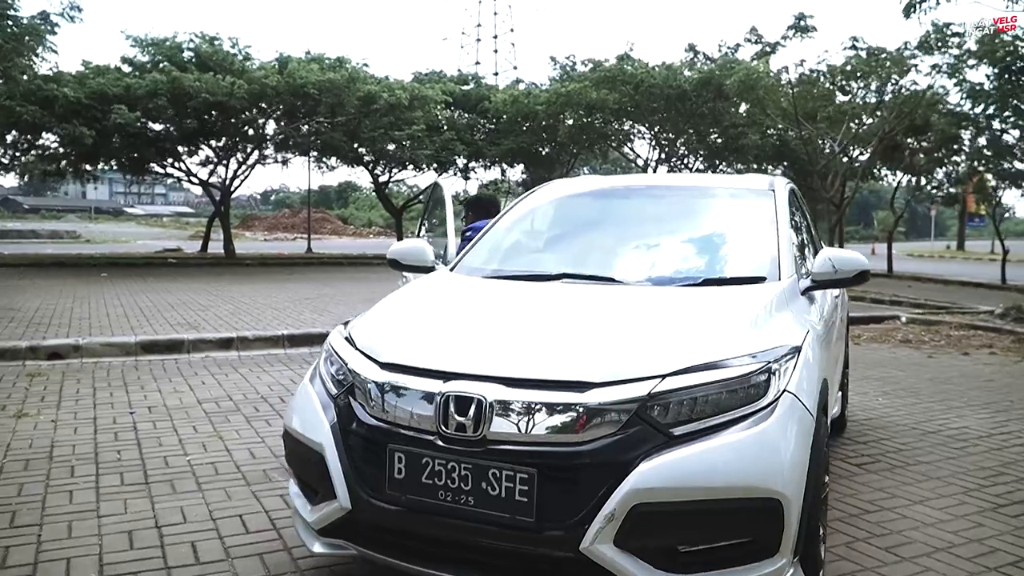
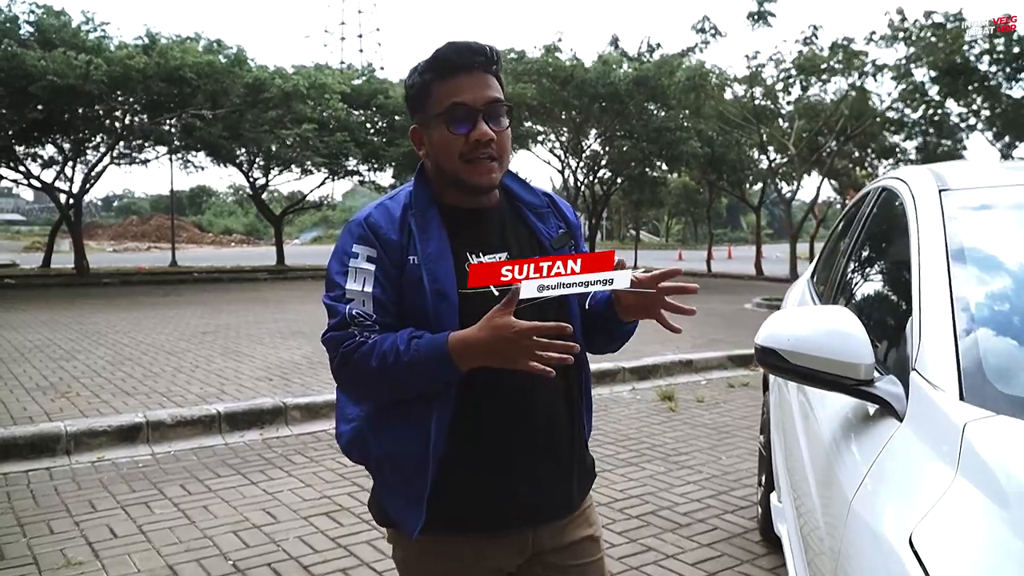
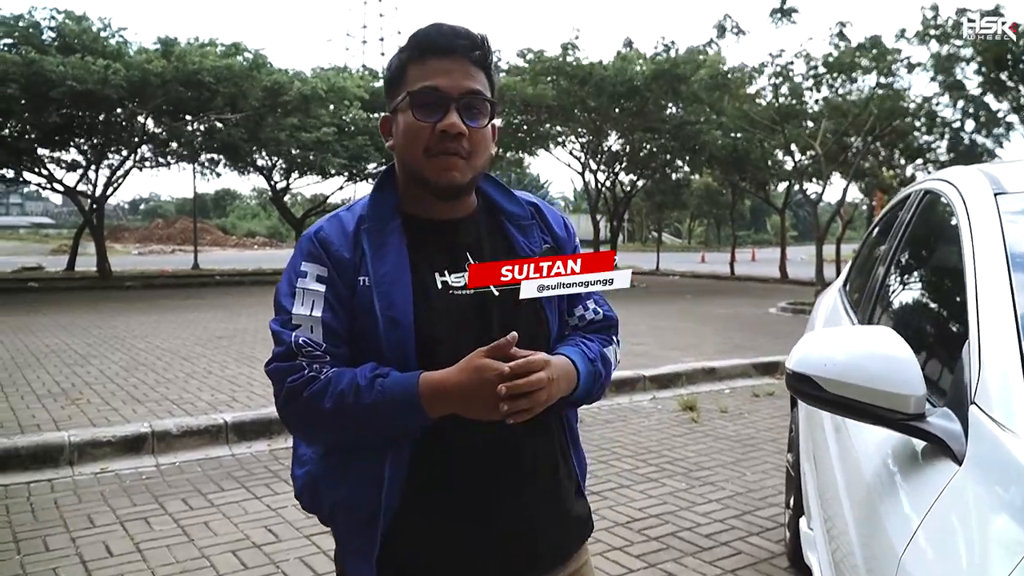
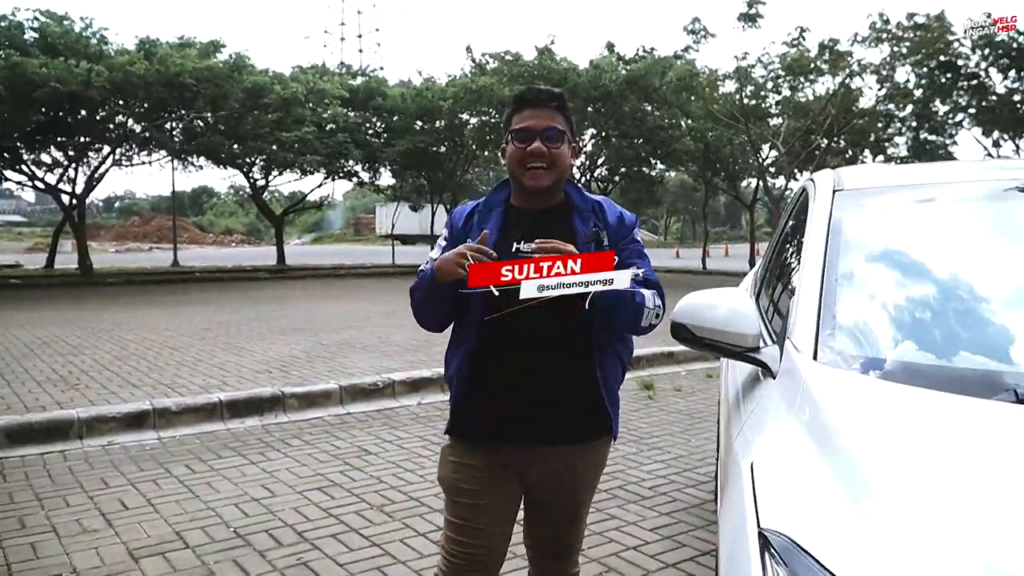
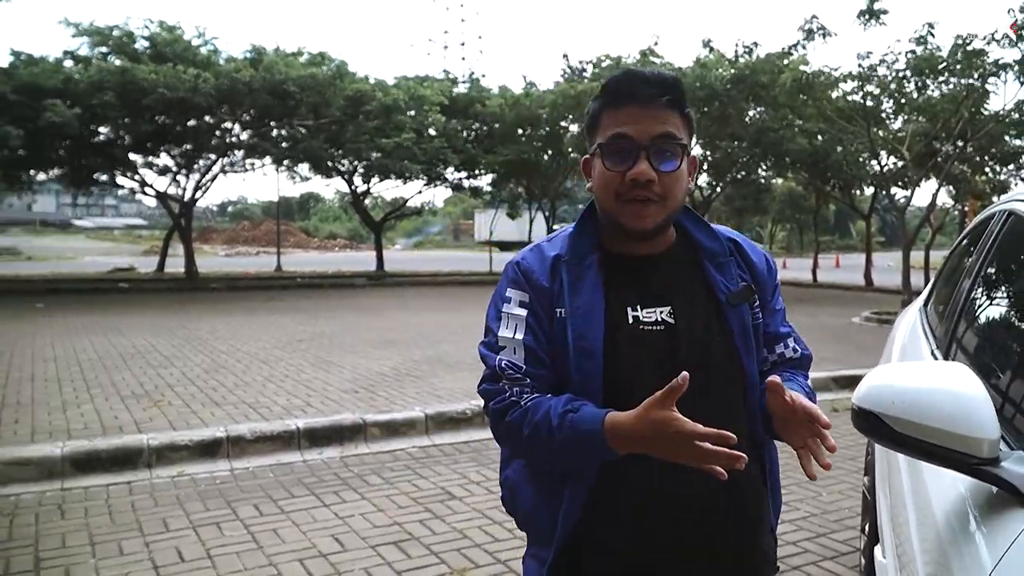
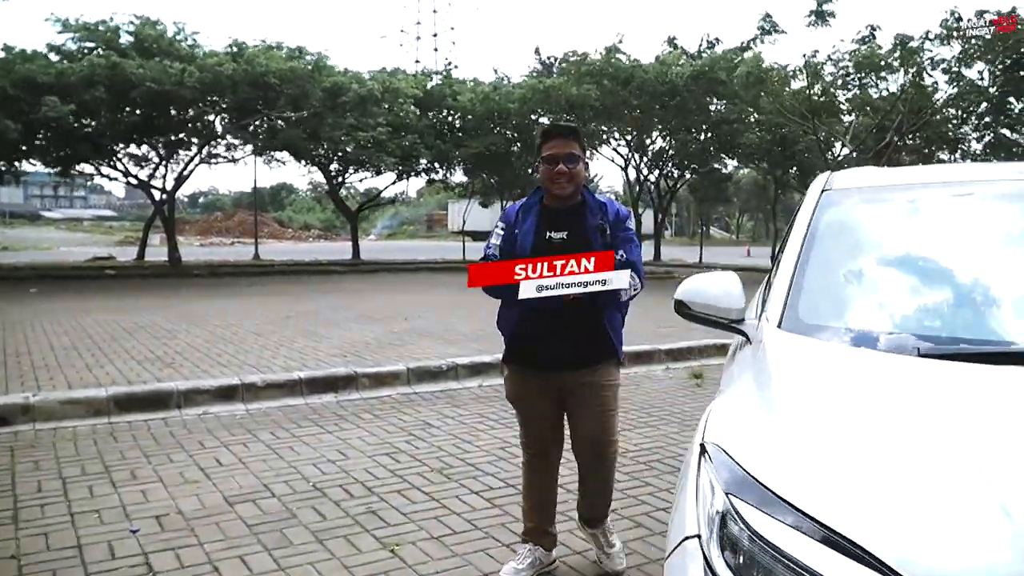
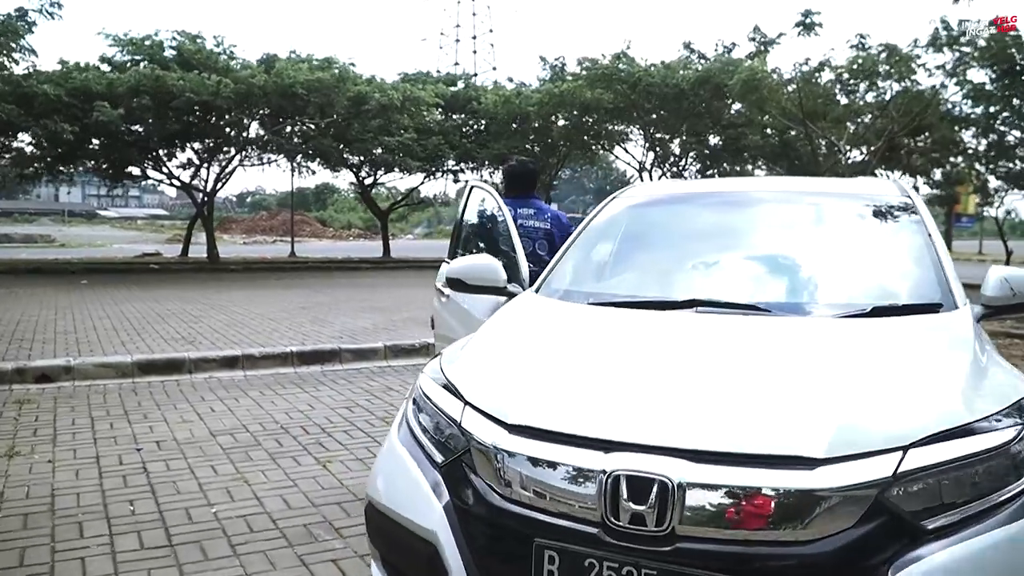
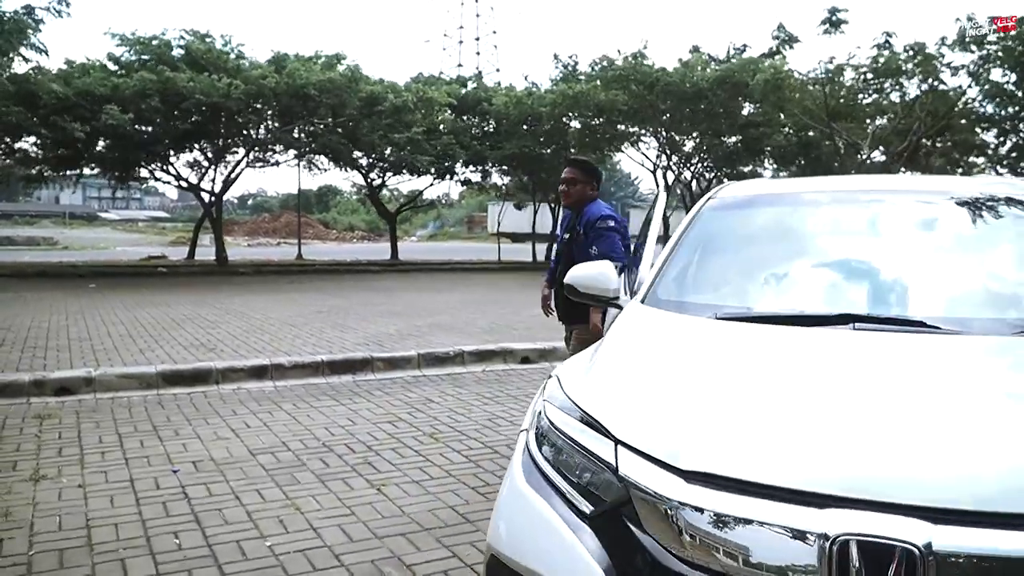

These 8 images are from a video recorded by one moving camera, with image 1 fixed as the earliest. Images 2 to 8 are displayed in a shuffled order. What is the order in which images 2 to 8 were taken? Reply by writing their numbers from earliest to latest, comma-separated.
7, 8, 6, 4, 2, 3, 5
